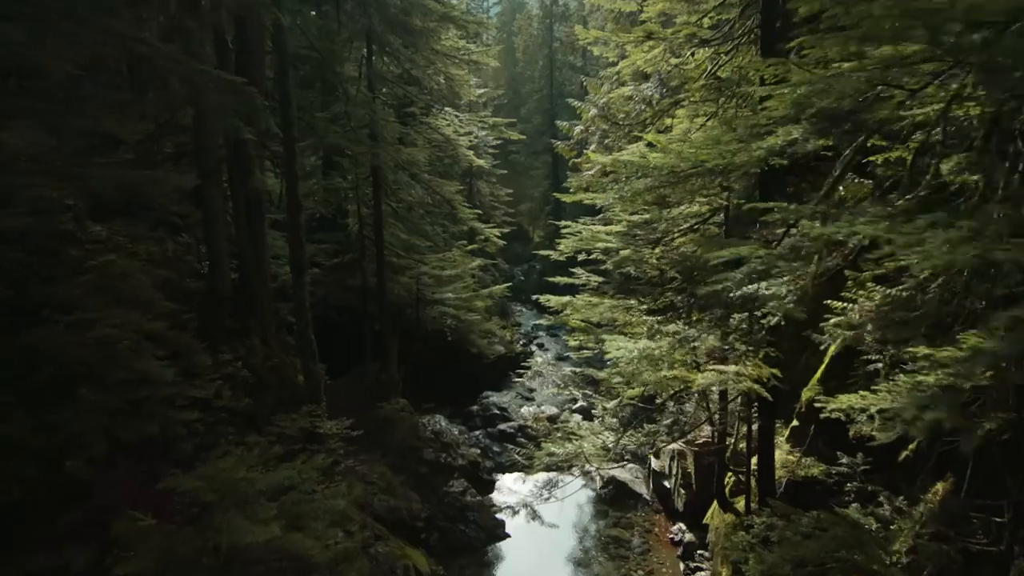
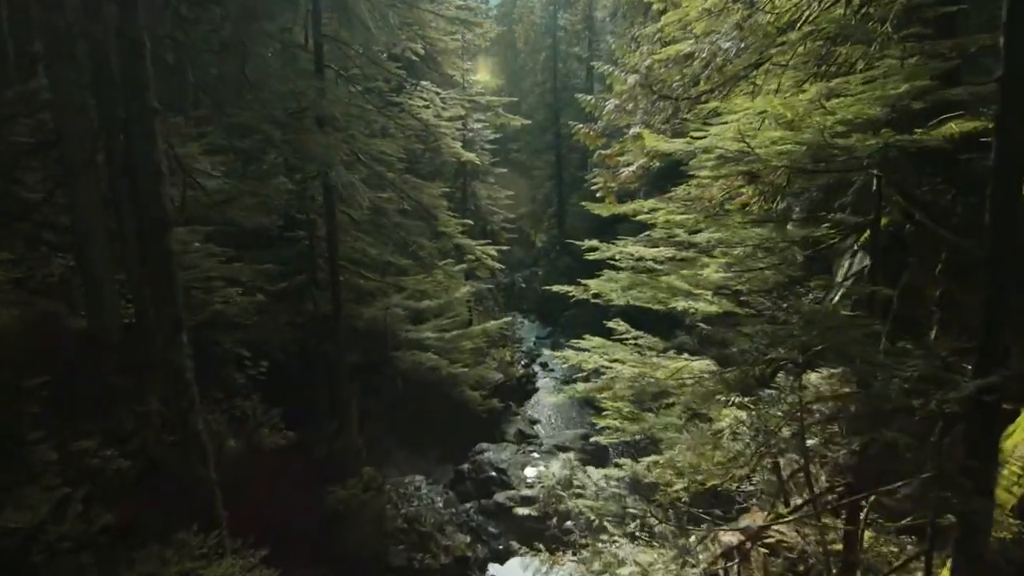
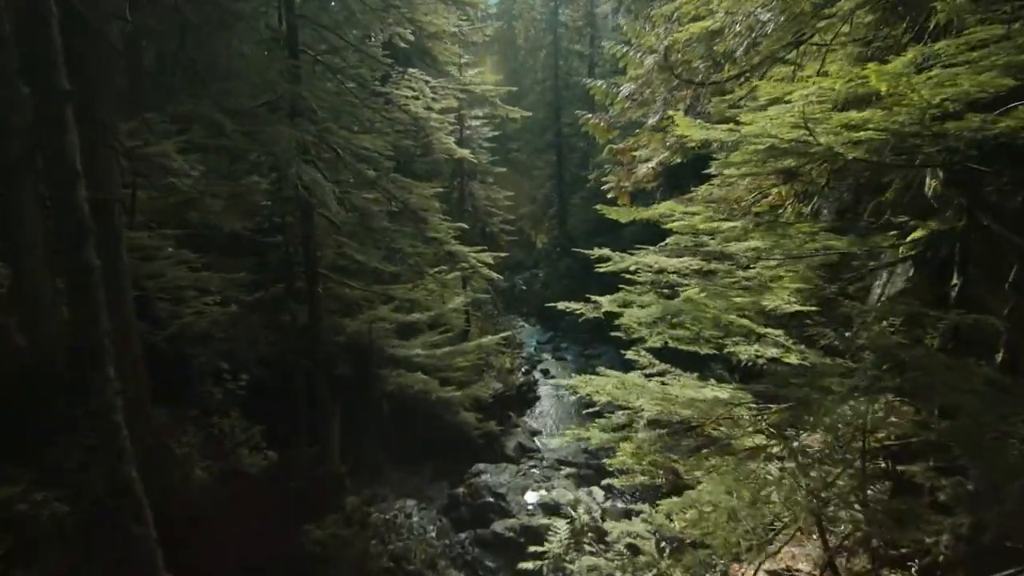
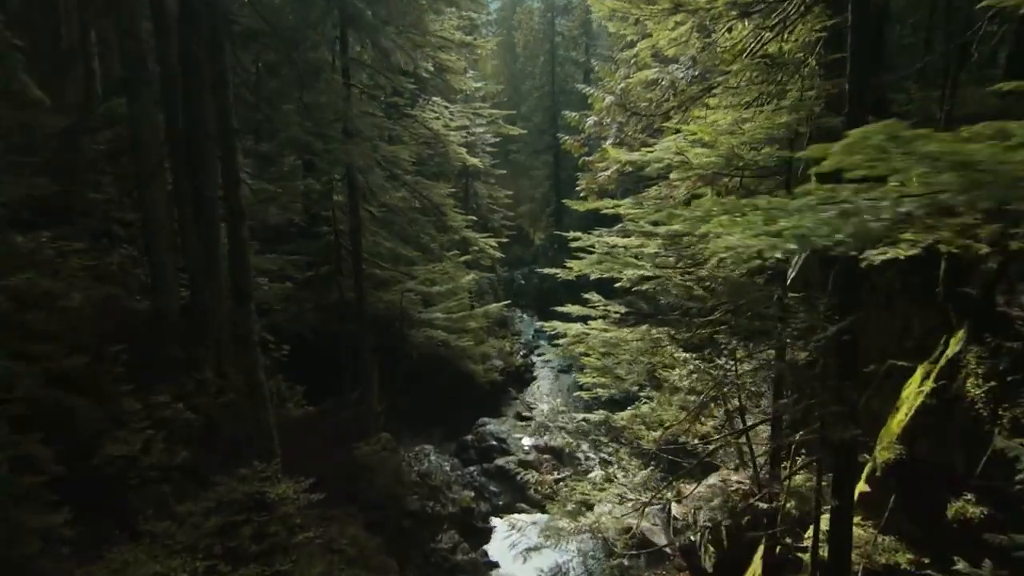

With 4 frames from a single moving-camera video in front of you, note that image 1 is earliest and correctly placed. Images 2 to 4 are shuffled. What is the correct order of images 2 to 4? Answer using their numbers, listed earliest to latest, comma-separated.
4, 2, 3
